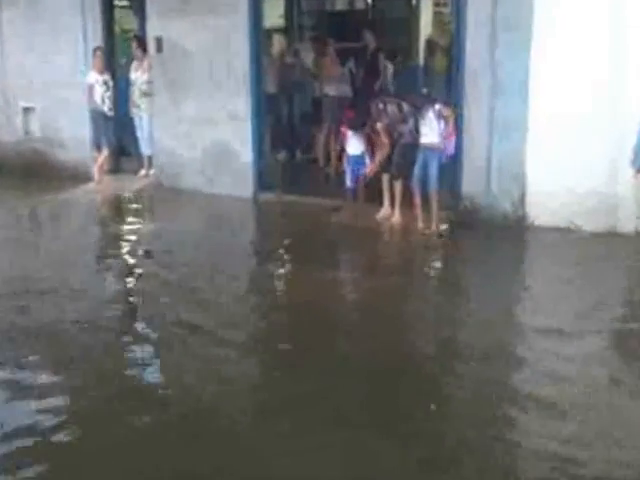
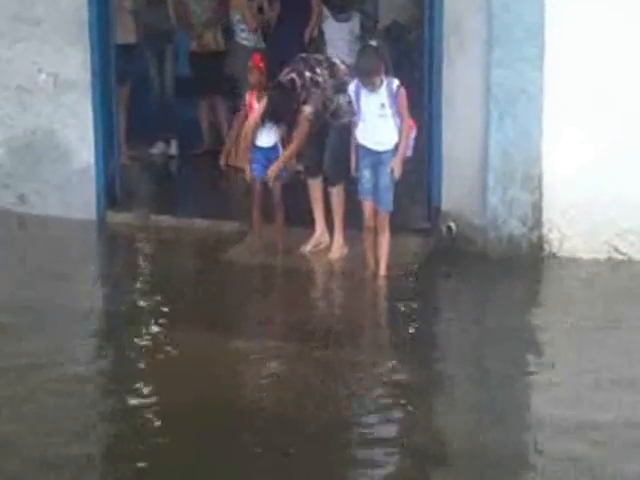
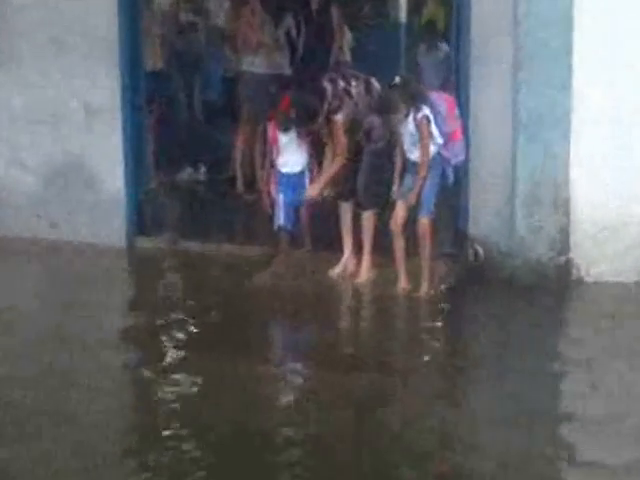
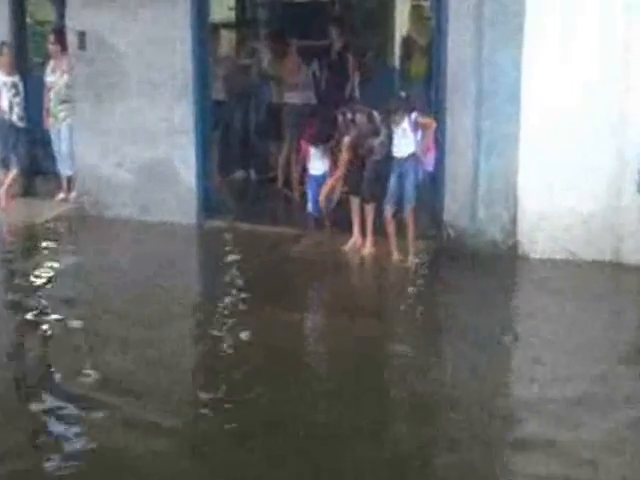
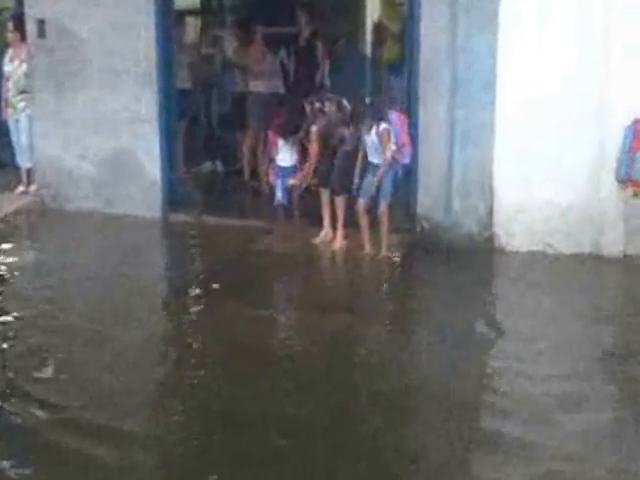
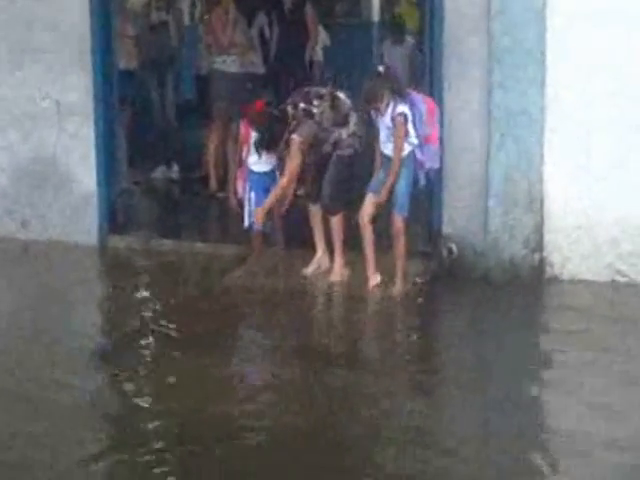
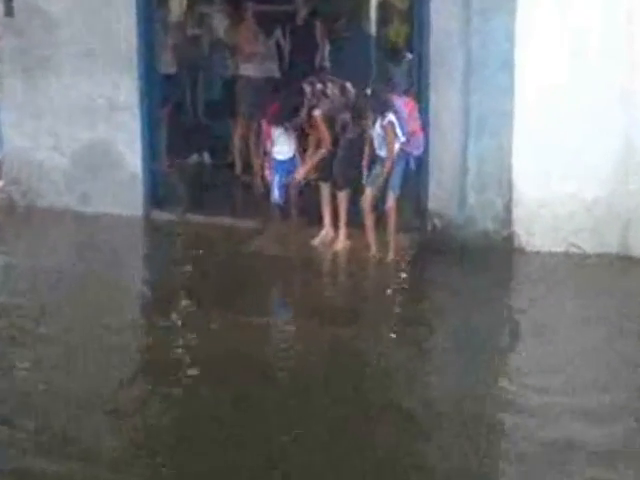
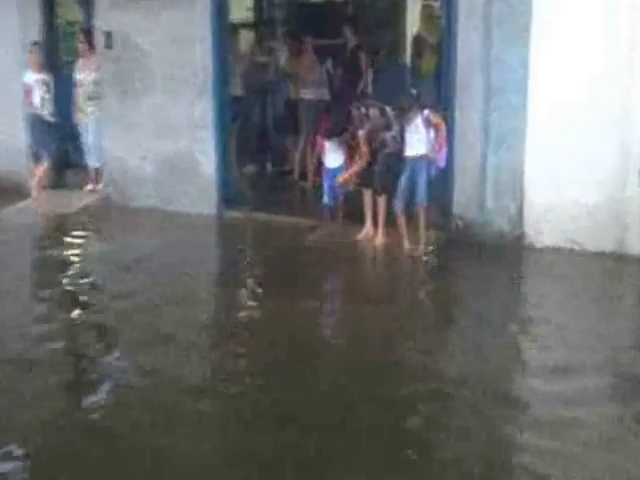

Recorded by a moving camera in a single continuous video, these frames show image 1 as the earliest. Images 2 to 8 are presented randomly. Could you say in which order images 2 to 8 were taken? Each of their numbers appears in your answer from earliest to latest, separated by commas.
8, 4, 5, 7, 3, 6, 2
